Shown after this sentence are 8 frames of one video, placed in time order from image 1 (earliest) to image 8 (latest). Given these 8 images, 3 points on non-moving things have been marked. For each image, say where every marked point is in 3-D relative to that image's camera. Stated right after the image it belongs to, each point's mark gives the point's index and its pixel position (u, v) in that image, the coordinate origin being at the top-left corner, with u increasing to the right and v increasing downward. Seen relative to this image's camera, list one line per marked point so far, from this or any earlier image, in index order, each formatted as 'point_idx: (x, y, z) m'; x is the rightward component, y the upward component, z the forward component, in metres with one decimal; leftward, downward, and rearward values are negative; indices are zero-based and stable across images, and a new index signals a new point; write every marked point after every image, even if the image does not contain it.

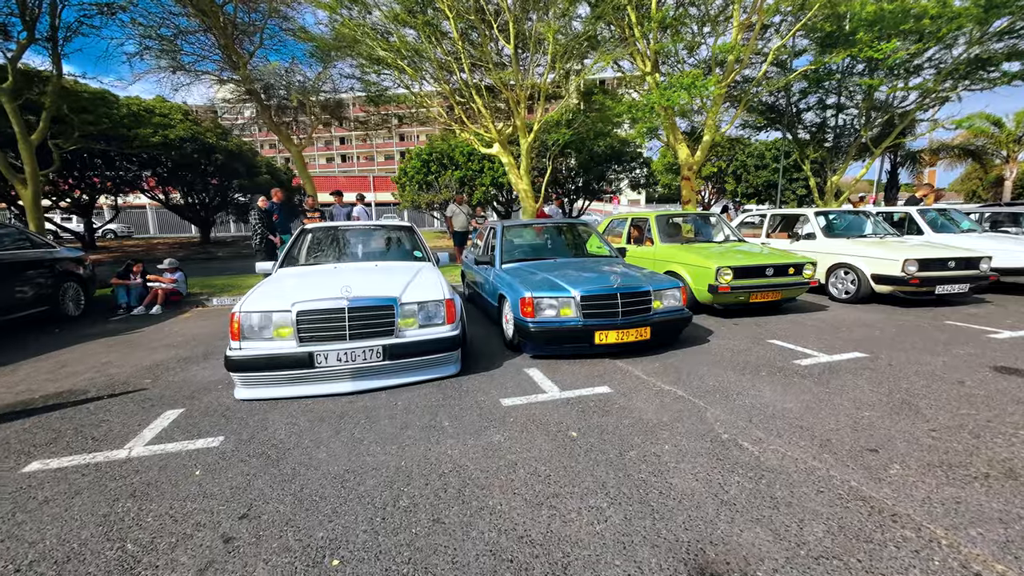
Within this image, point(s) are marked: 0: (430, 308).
0: (-0.7, -0.2, +3.9) m
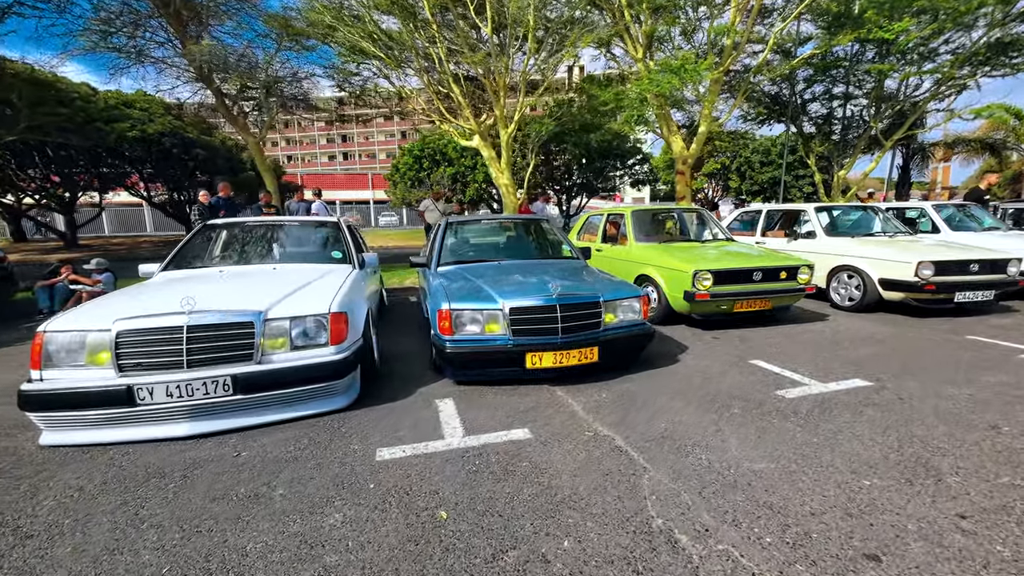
0: (-1.5, -0.3, +3.1) m
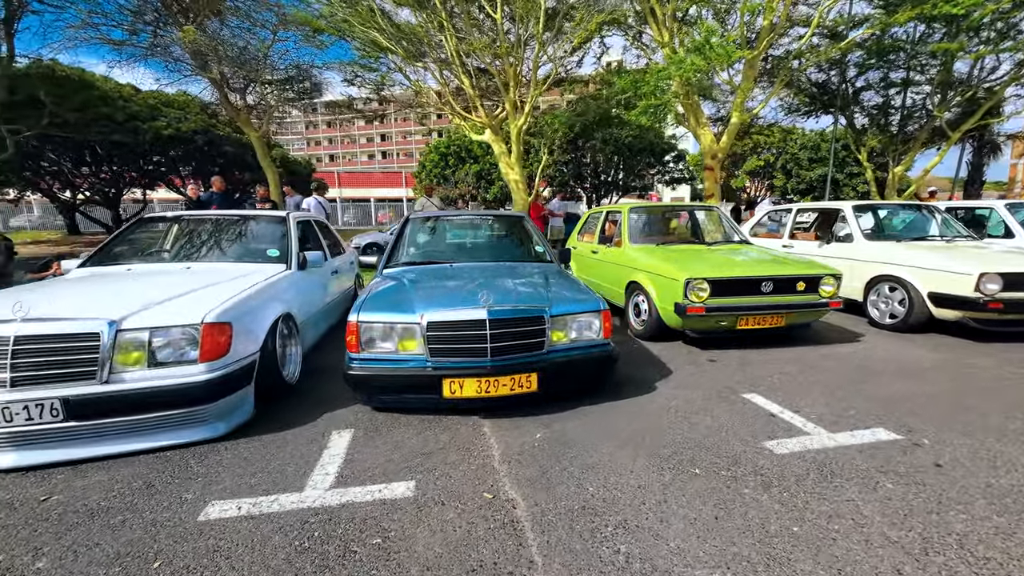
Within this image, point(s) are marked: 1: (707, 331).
0: (-2.0, -0.3, +2.6) m
1: (+2.0, -0.4, +4.4) m
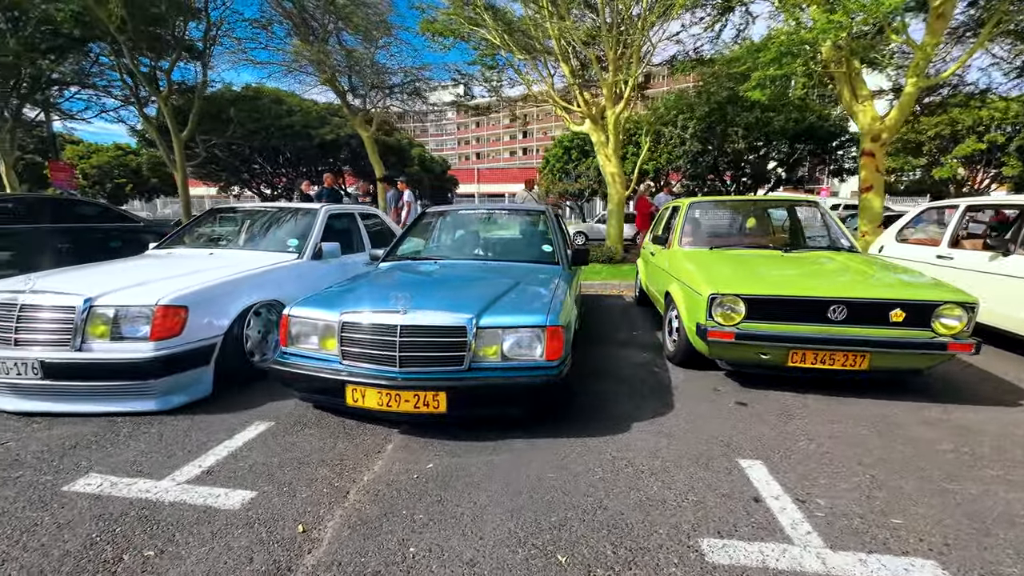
0: (-2.5, -0.2, +2.9) m
1: (+1.8, -0.6, +3.4) m
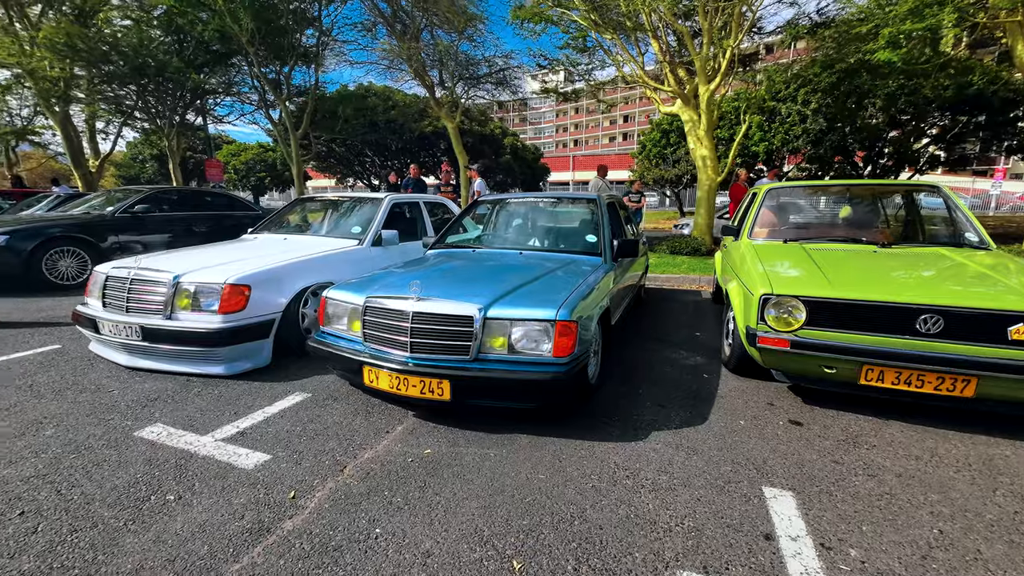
0: (-2.4, 0.0, +3.3) m
1: (+2.0, -0.6, +2.9) m
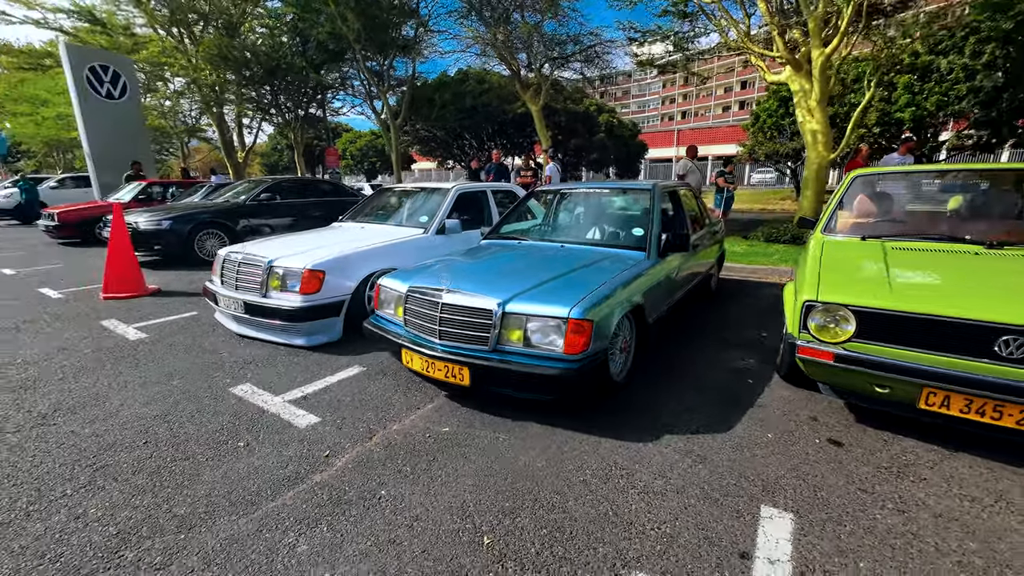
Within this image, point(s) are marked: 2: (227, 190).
0: (-2.0, +0.1, +3.9) m
1: (+2.1, -0.6, +2.6) m
2: (-6.3, +2.2, +9.6) m
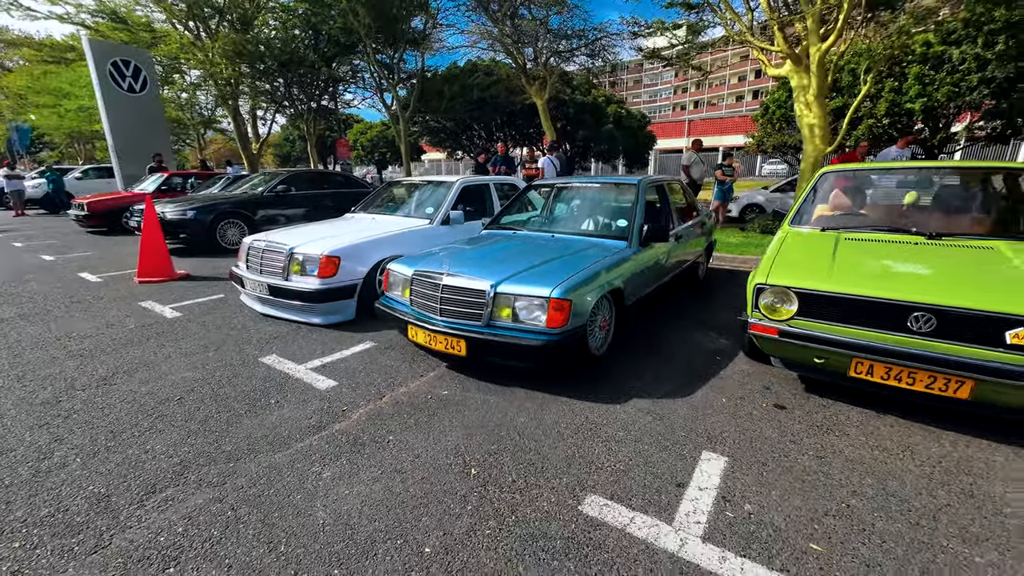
0: (-2.1, +0.3, +4.4) m
1: (+2.0, -0.5, +3.0) m
2: (-6.2, +2.5, +10.0) m
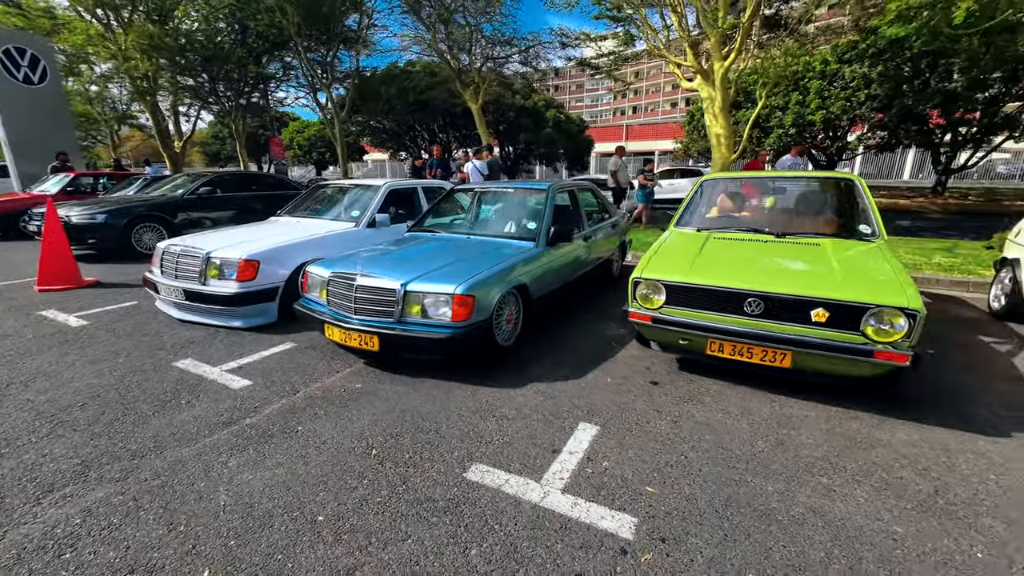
0: (-2.9, +0.2, +4.4) m
1: (+1.3, -0.5, +3.5) m
2: (-7.7, +2.3, +9.6) m
